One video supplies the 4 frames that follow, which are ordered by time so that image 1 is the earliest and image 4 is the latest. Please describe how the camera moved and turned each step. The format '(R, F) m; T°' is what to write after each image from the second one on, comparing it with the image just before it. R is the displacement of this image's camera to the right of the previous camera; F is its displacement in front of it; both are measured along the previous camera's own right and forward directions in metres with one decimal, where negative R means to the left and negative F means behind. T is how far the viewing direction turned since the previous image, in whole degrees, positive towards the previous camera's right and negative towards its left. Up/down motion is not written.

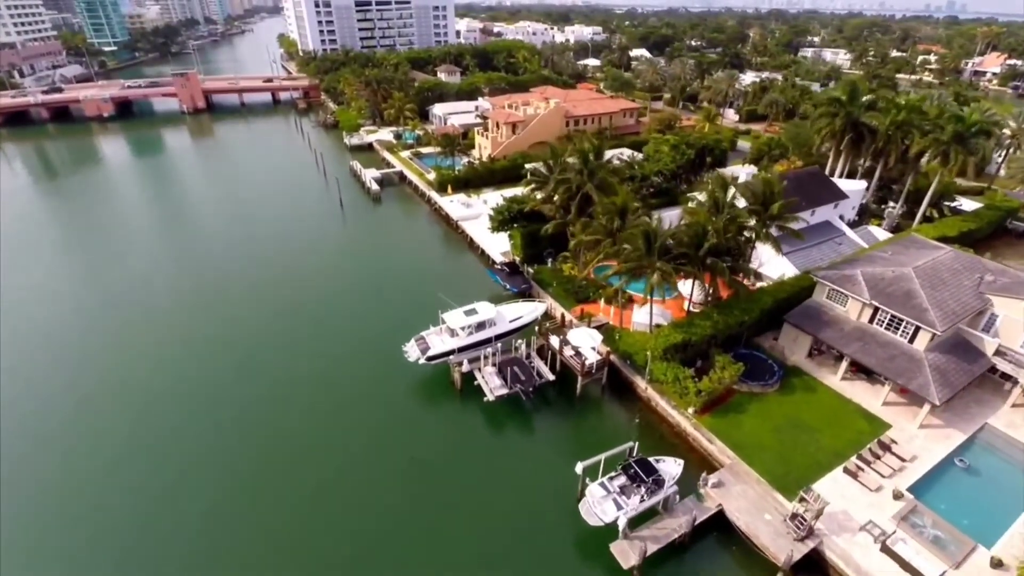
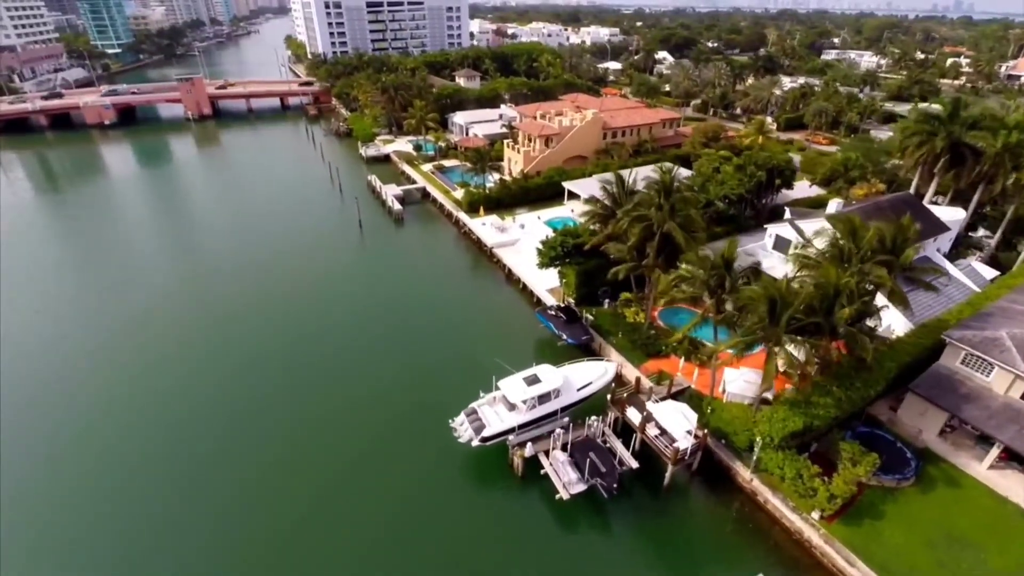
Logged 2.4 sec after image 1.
(-3.2, +4.9) m; 0°
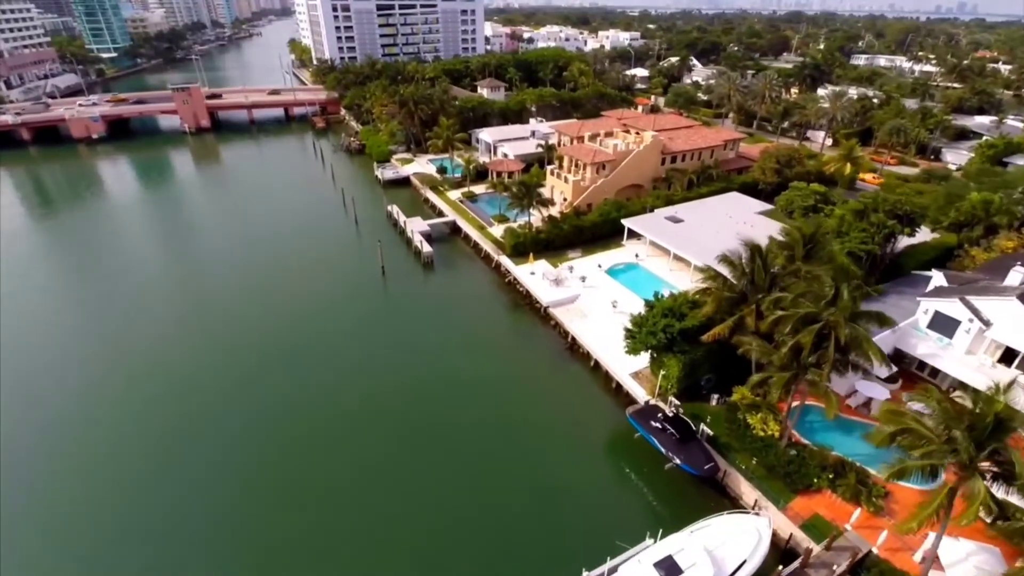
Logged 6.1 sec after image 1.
(-4.0, +7.6) m; 0°
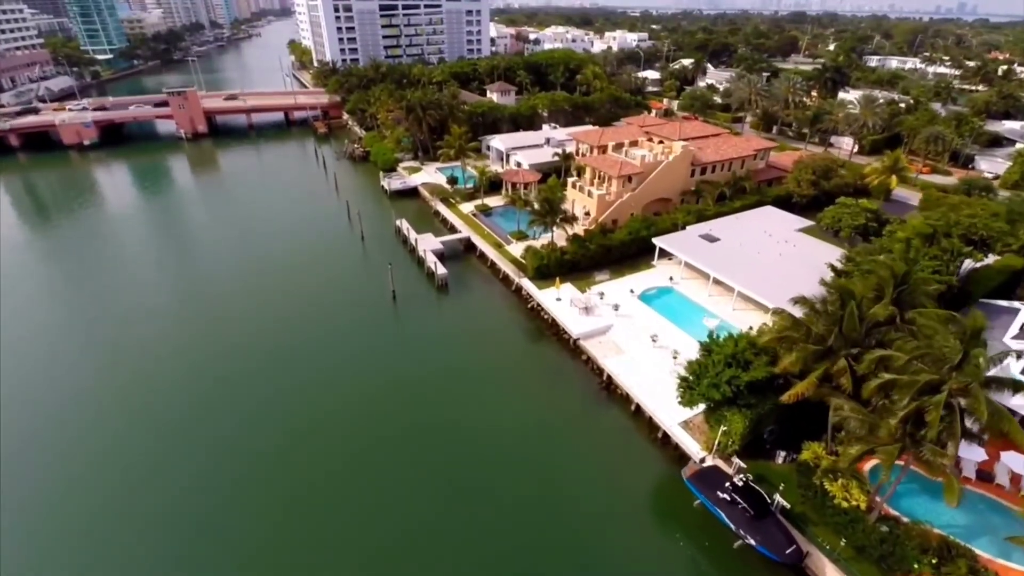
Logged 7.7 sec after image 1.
(-1.7, +3.3) m; 0°
